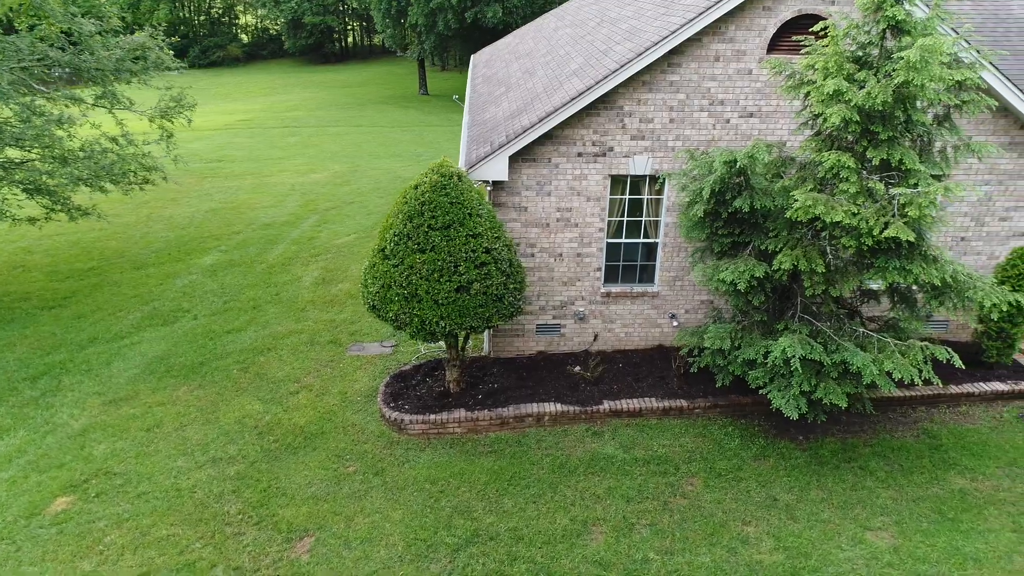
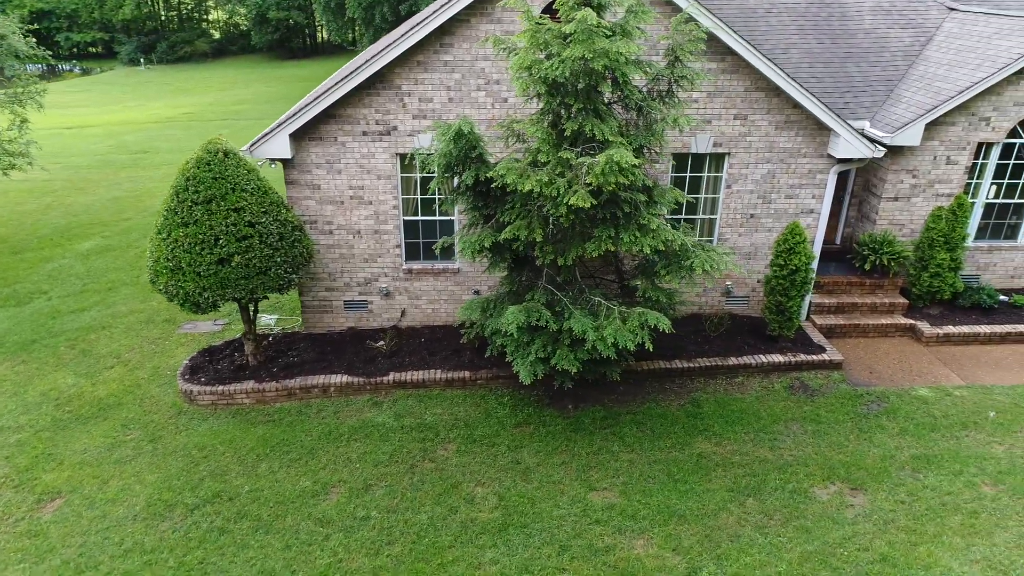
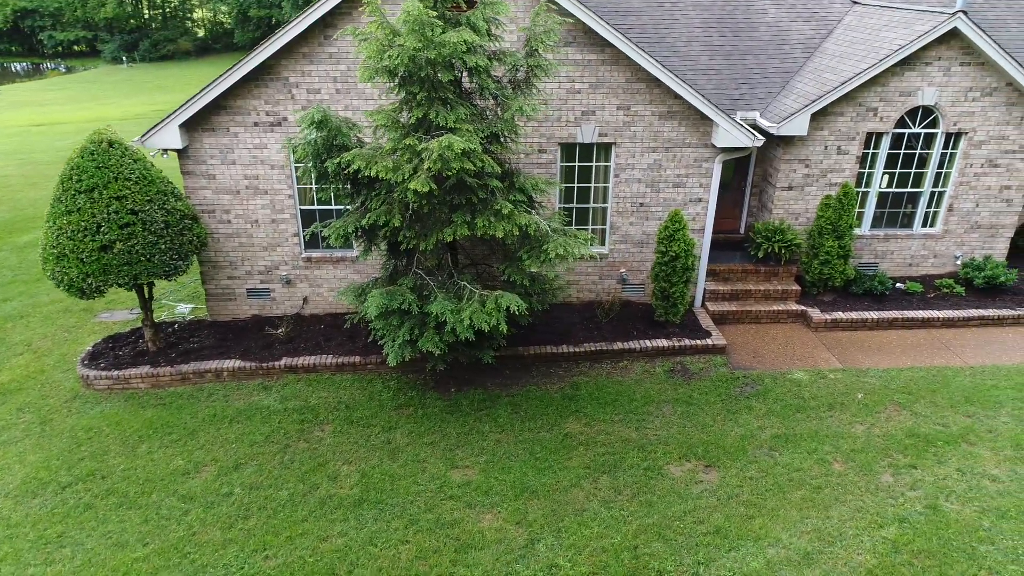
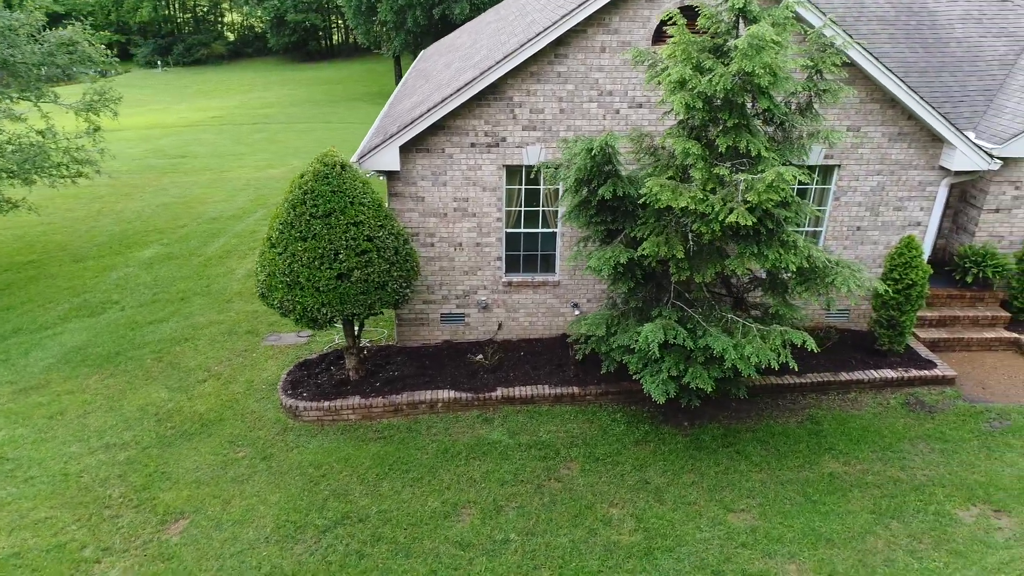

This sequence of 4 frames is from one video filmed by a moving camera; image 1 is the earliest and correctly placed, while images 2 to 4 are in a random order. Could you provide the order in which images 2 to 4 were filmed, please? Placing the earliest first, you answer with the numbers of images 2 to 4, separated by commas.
4, 2, 3
